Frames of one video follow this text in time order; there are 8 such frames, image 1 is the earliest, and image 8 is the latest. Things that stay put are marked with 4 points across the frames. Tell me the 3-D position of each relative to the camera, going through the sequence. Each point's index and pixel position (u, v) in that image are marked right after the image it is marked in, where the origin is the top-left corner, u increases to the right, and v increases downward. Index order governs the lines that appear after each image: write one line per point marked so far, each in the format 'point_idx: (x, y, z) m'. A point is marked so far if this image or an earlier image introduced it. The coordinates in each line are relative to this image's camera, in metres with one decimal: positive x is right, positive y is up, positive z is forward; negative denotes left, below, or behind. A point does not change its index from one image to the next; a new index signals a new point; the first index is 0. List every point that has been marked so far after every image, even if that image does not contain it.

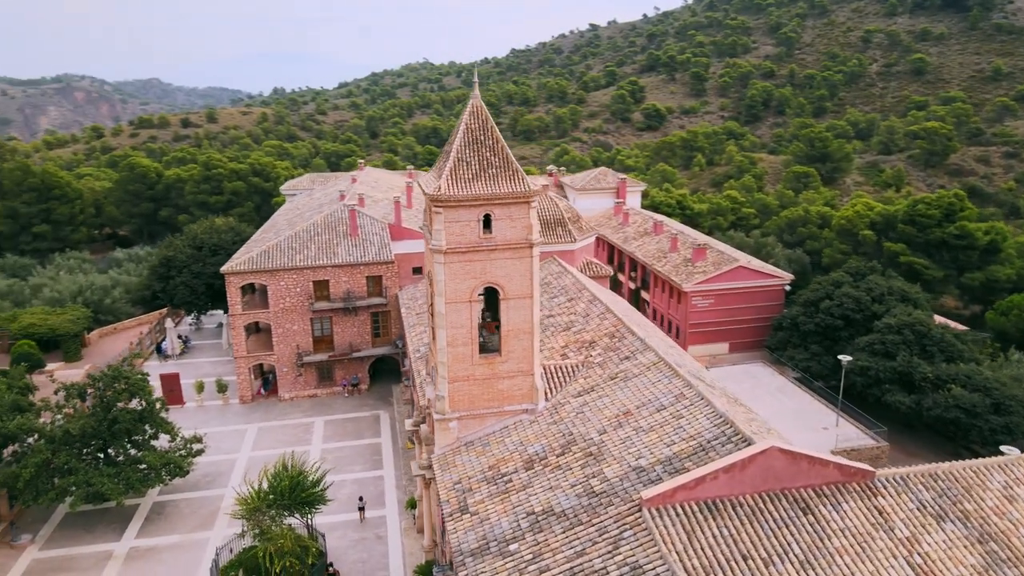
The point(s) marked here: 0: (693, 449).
0: (+3.1, -2.8, +12.8) m
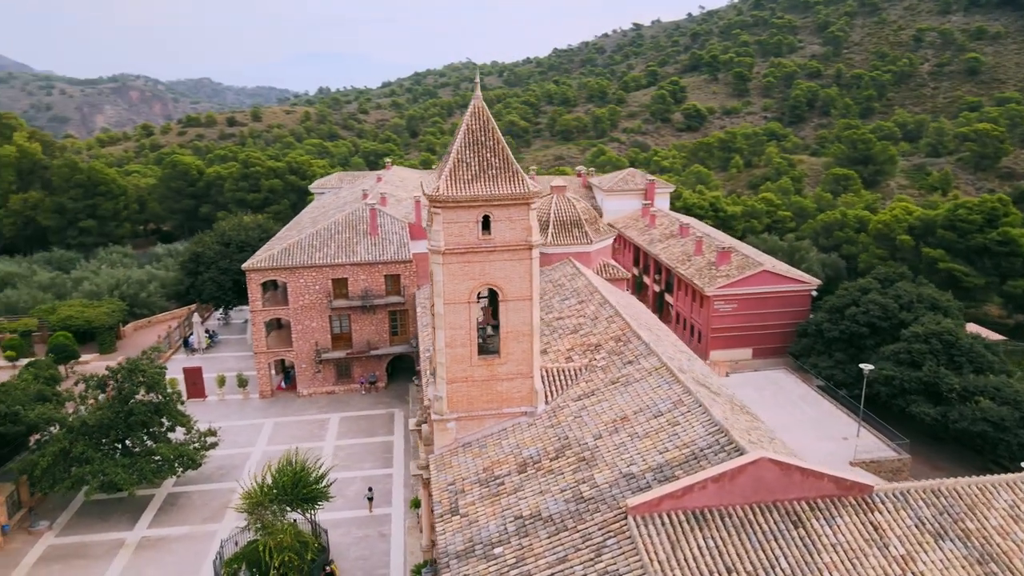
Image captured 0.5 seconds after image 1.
0: (+2.9, -2.9, +12.5) m
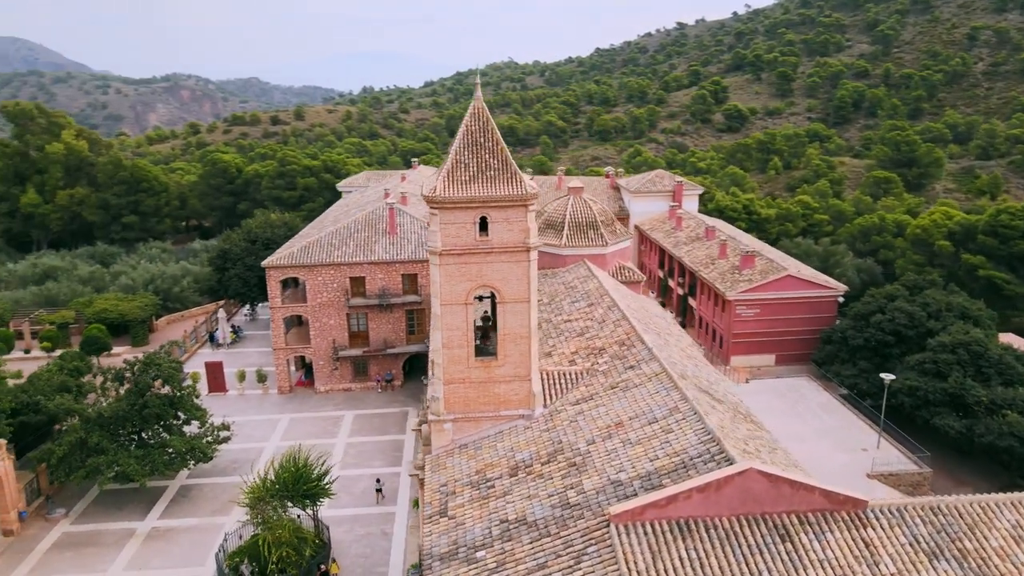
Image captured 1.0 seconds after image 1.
0: (+2.7, -3.0, +12.3) m
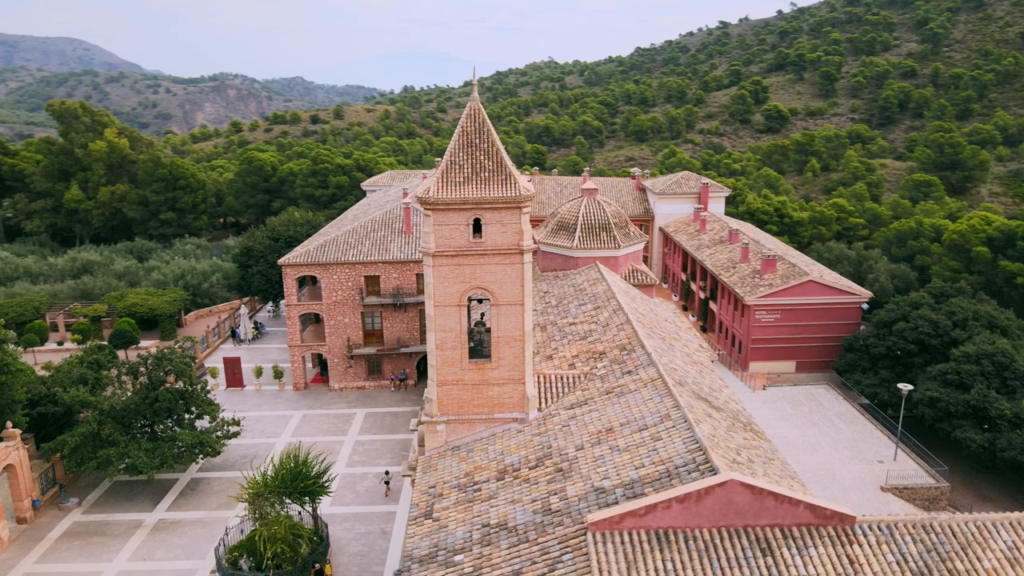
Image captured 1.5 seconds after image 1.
0: (+2.4, -3.0, +12.1) m
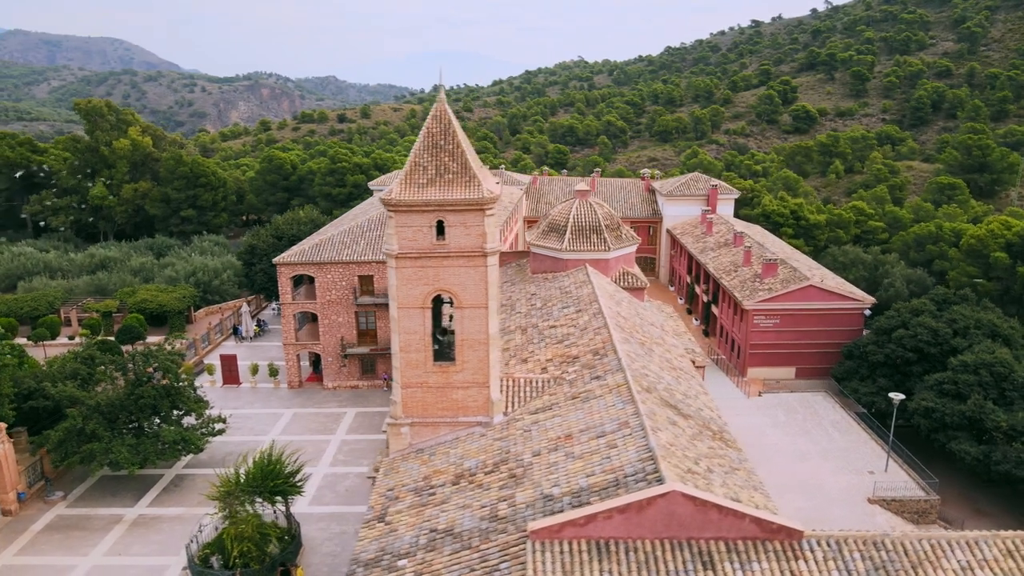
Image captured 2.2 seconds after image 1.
0: (+1.5, -3.1, +11.9) m
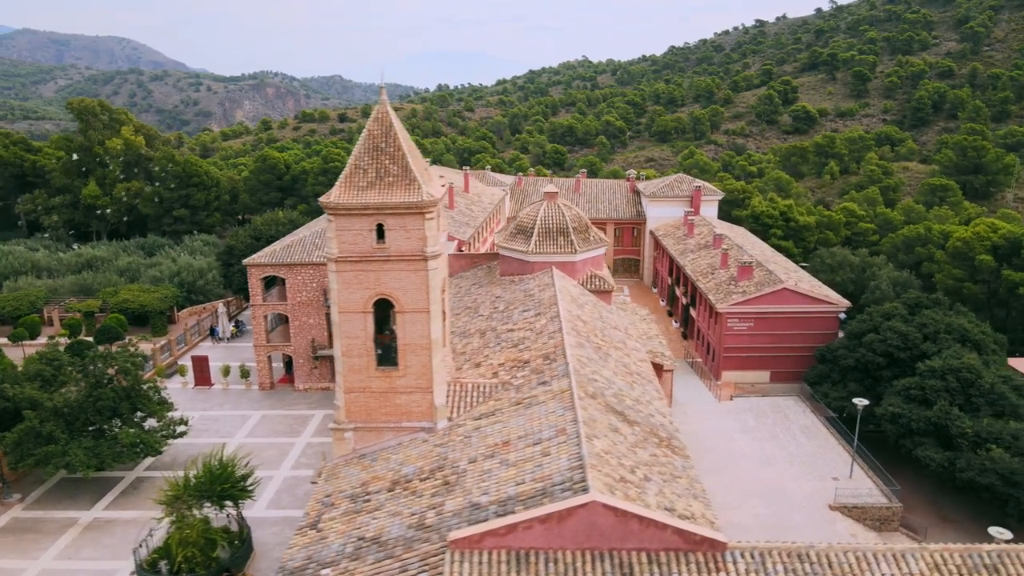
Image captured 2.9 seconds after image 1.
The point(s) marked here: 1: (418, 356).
0: (+0.3, -3.2, +11.7) m
1: (-1.9, -1.4, +14.9) m
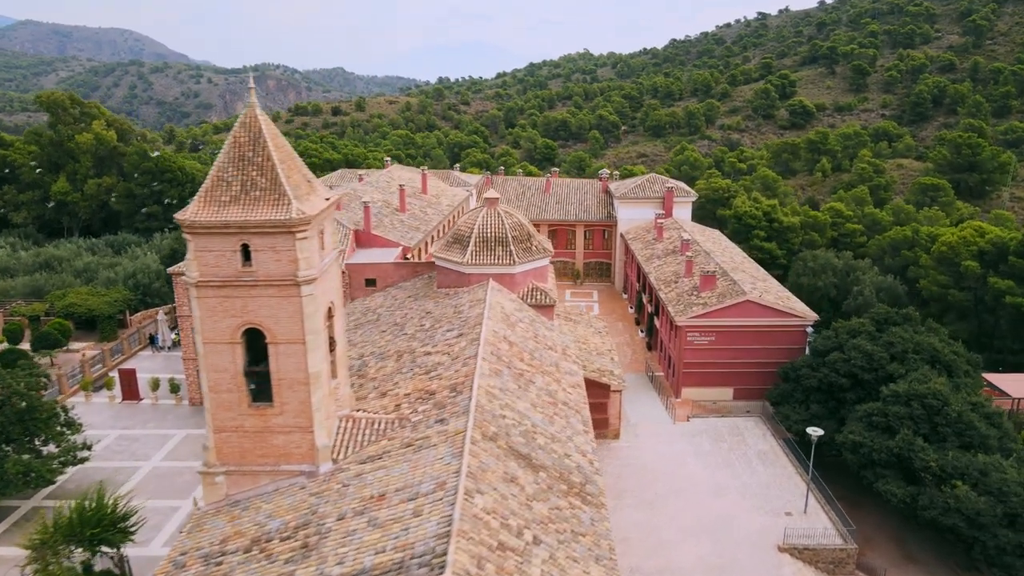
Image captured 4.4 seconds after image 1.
0: (-1.7, -3.7, +10.0) m
1: (-3.8, -1.9, +13.2) m
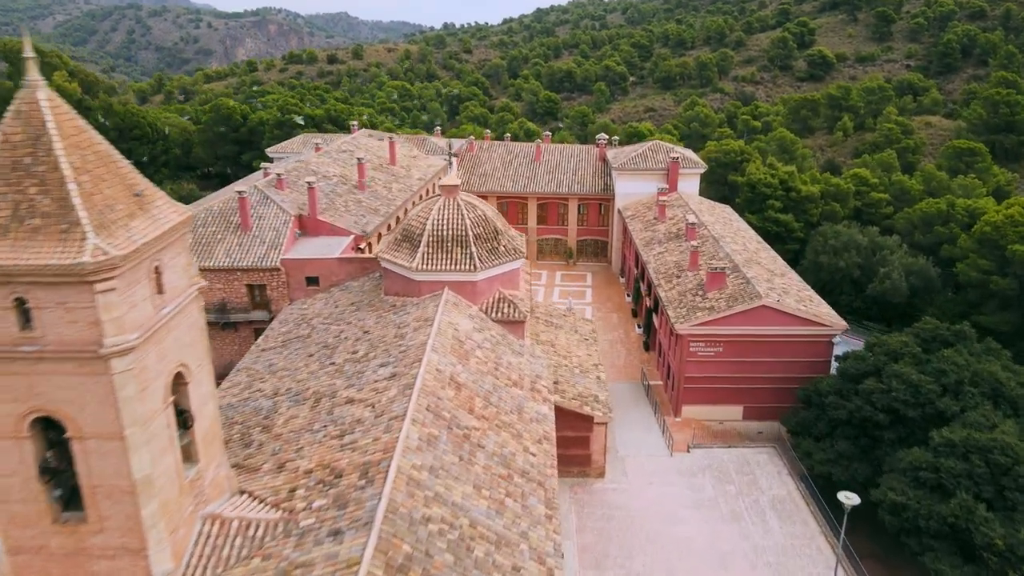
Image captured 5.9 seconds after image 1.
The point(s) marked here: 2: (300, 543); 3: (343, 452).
0: (-2.7, -4.8, +6.1) m
1: (-4.9, -2.7, +9.2) m
2: (-2.8, -3.4, +9.9) m
3: (-2.7, -2.6, +11.9) m
